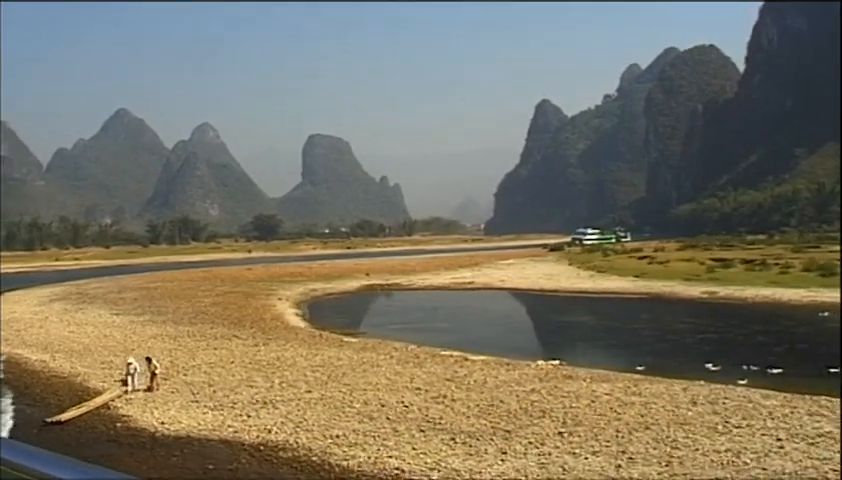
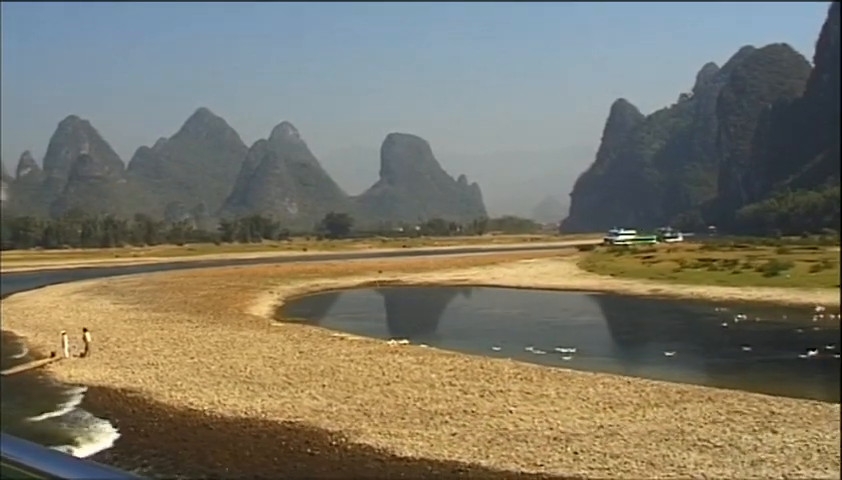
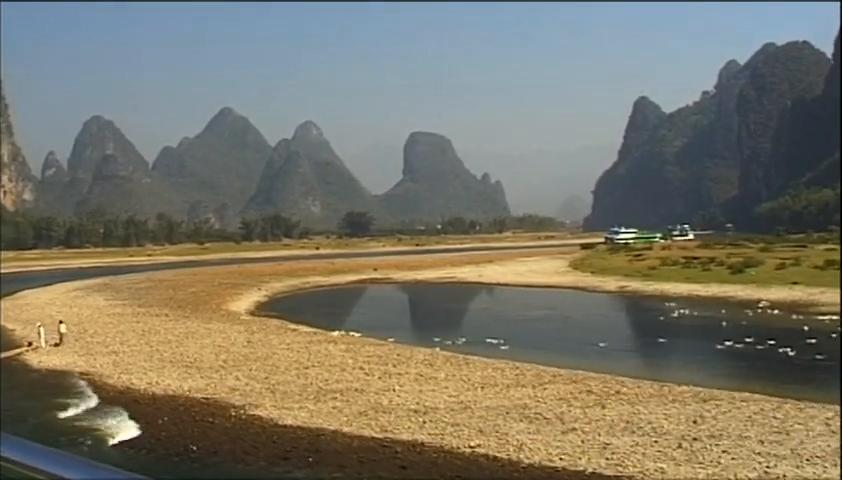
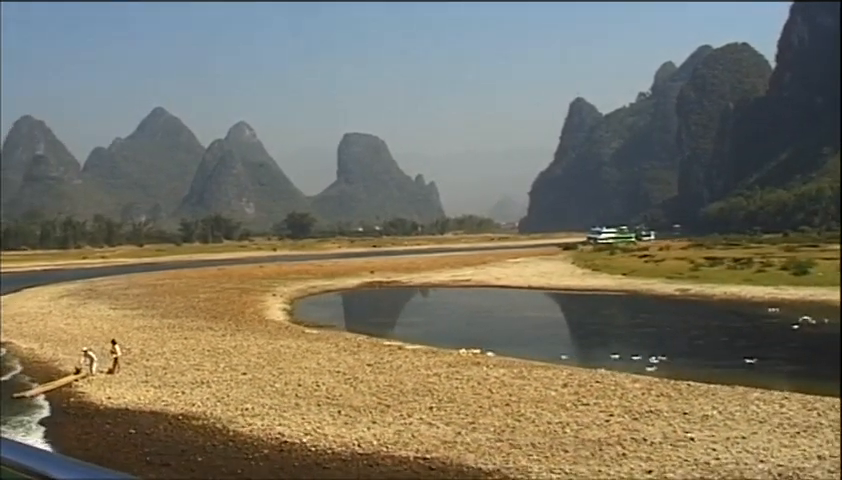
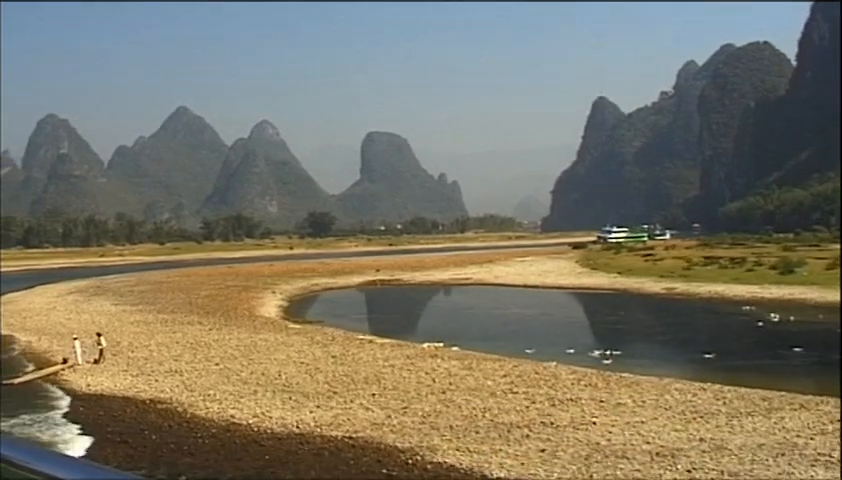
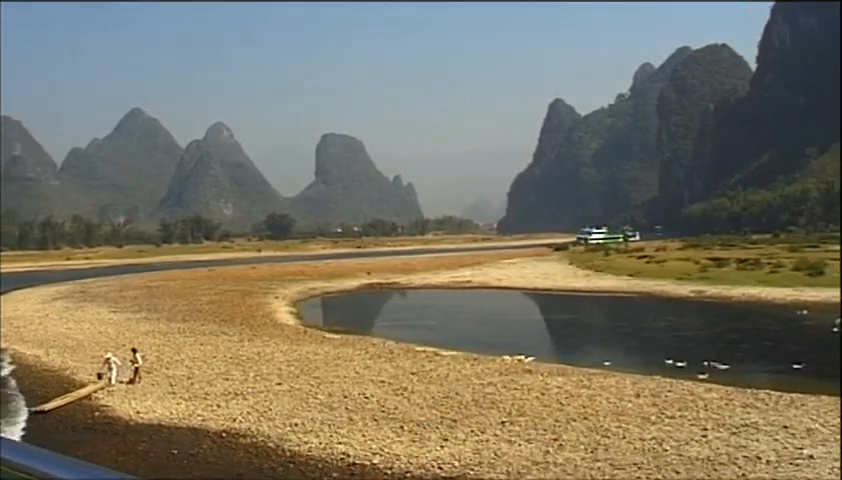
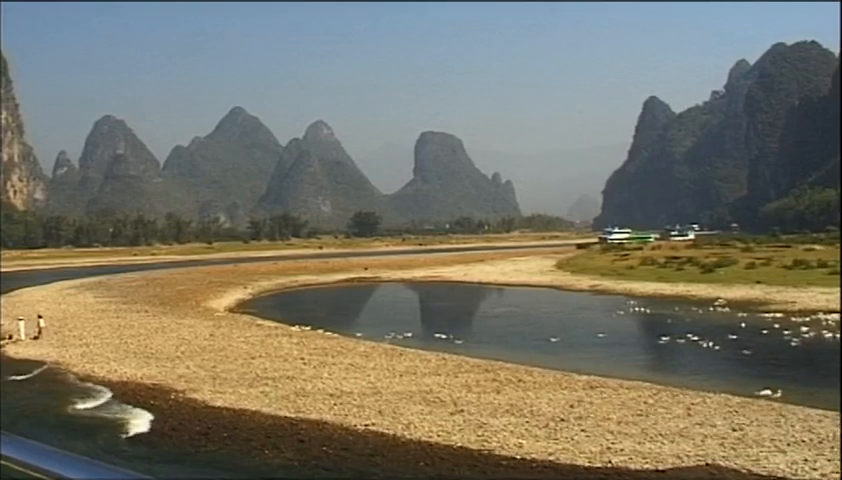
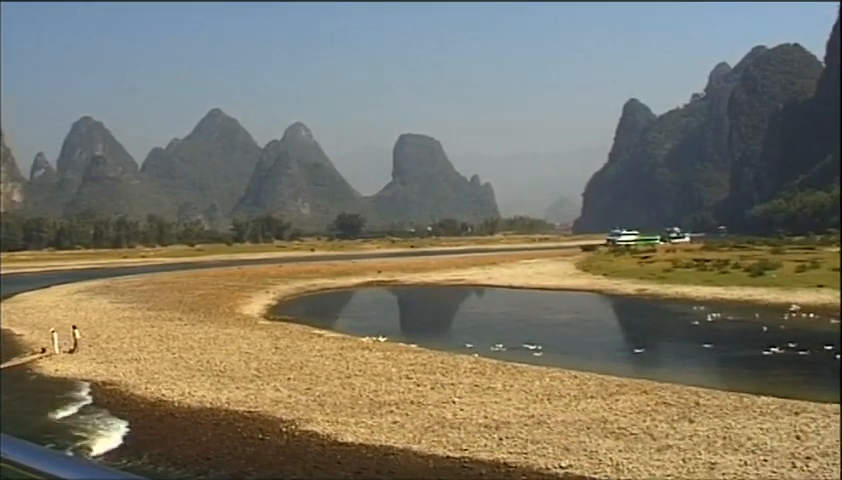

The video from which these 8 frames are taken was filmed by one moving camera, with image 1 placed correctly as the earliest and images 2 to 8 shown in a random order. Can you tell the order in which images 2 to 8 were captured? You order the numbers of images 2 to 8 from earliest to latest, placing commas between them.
6, 4, 5, 2, 8, 3, 7
